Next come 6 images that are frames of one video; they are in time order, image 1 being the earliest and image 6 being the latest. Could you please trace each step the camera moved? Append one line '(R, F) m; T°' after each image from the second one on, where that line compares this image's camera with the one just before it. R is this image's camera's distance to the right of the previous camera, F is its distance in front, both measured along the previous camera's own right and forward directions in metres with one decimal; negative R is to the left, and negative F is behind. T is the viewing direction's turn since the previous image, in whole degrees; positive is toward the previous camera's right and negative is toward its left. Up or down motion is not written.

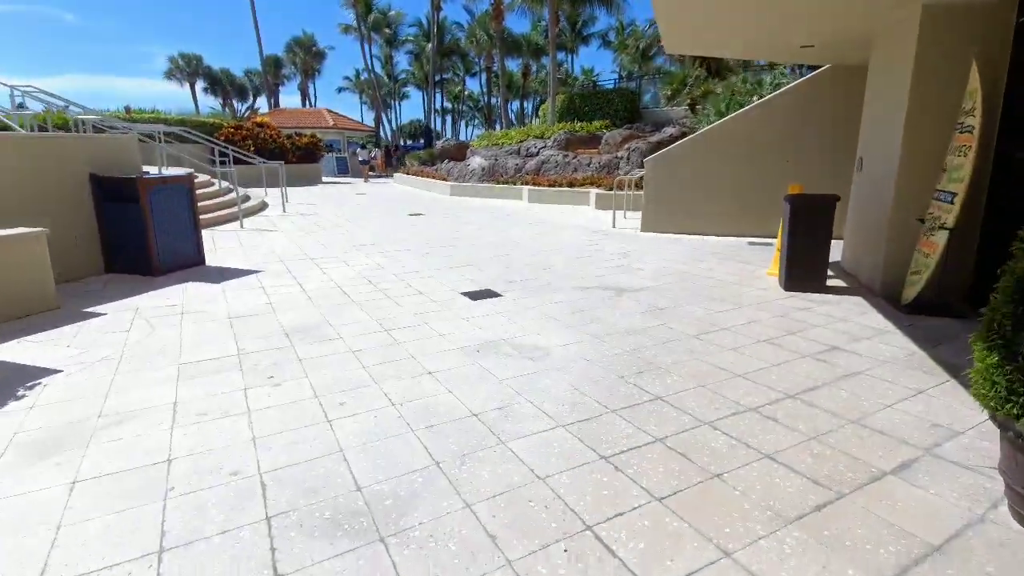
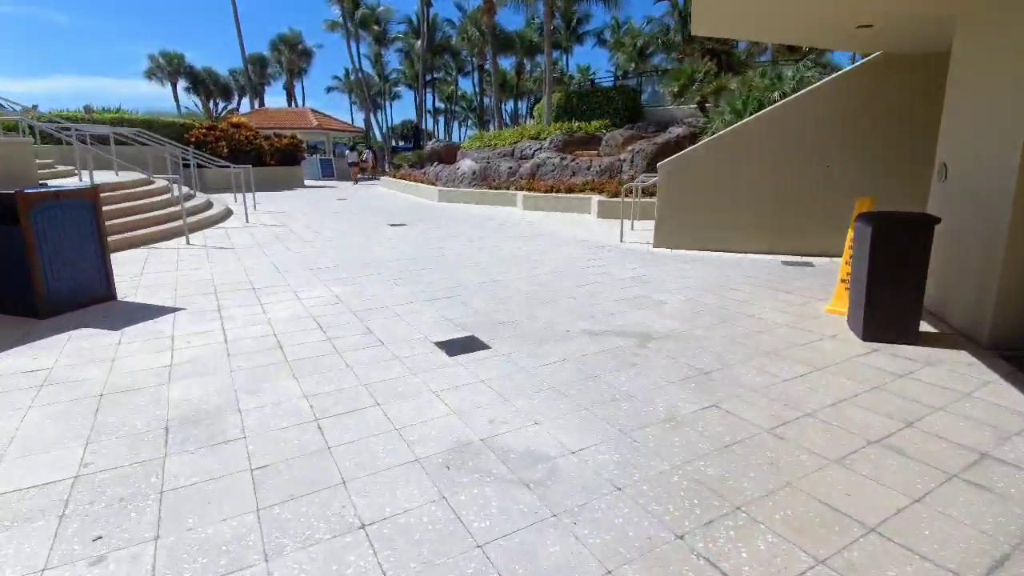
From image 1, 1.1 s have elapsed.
(0.0, +1.4) m; +1°
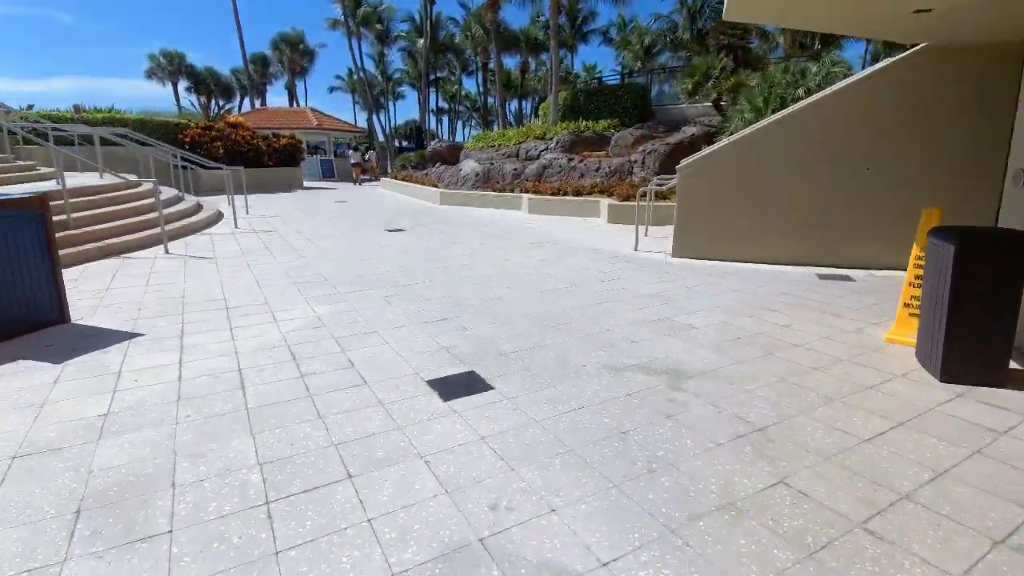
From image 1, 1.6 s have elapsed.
(0.0, +0.7) m; 0°
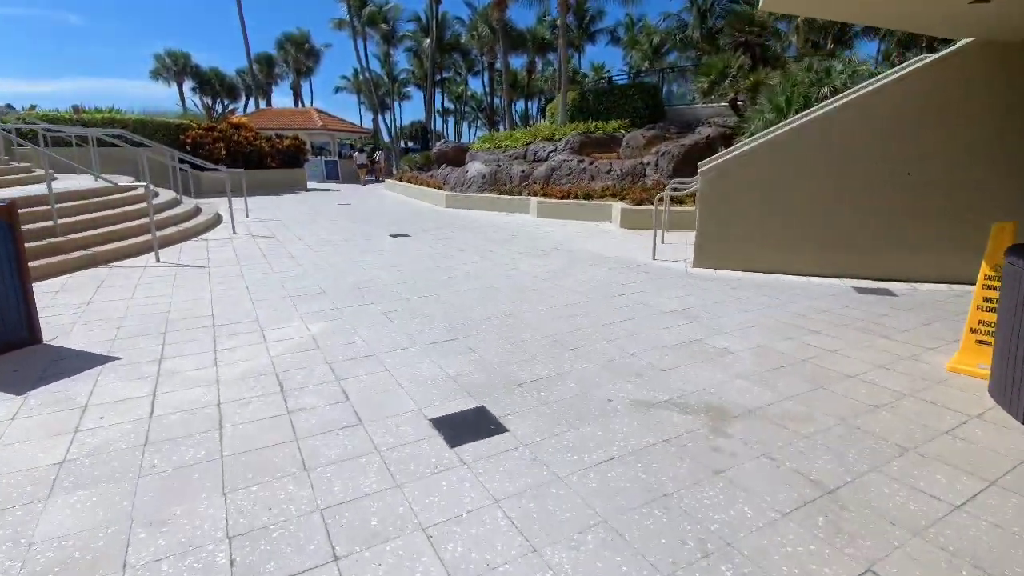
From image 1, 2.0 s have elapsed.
(-0.1, +0.5) m; -1°
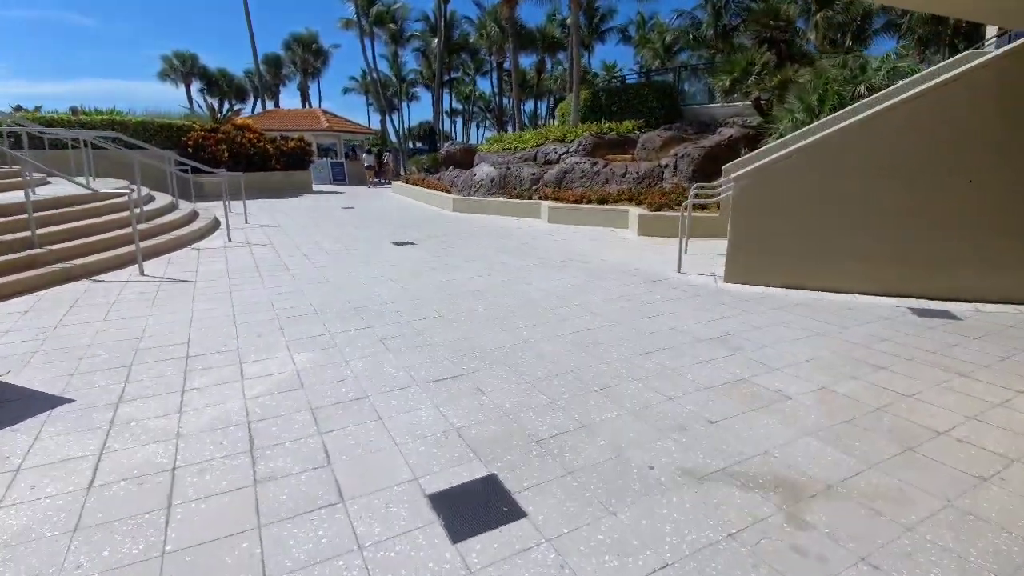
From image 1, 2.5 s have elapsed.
(-0.1, +0.6) m; -1°
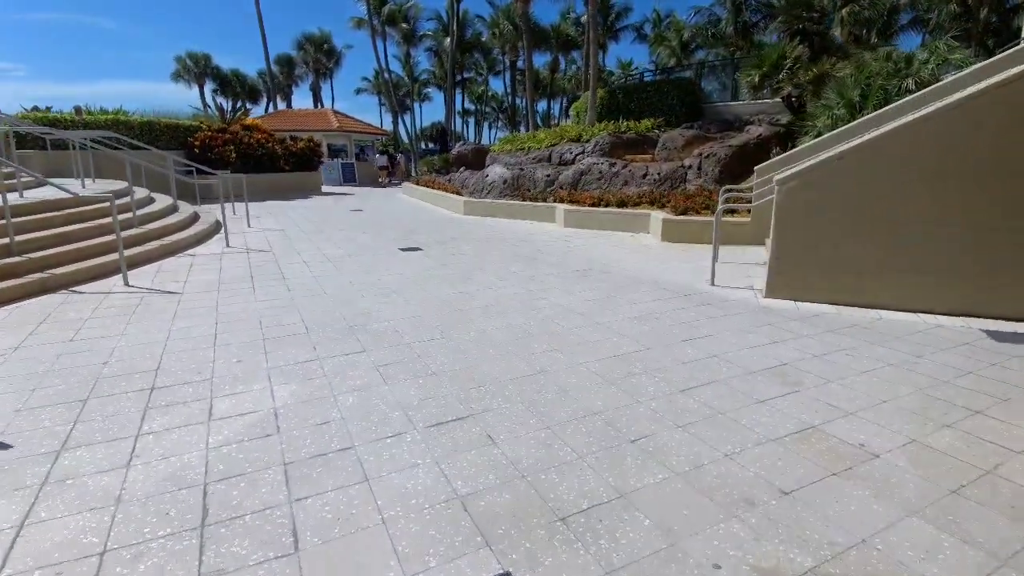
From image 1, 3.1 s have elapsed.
(0.0, +0.7) m; -1°
